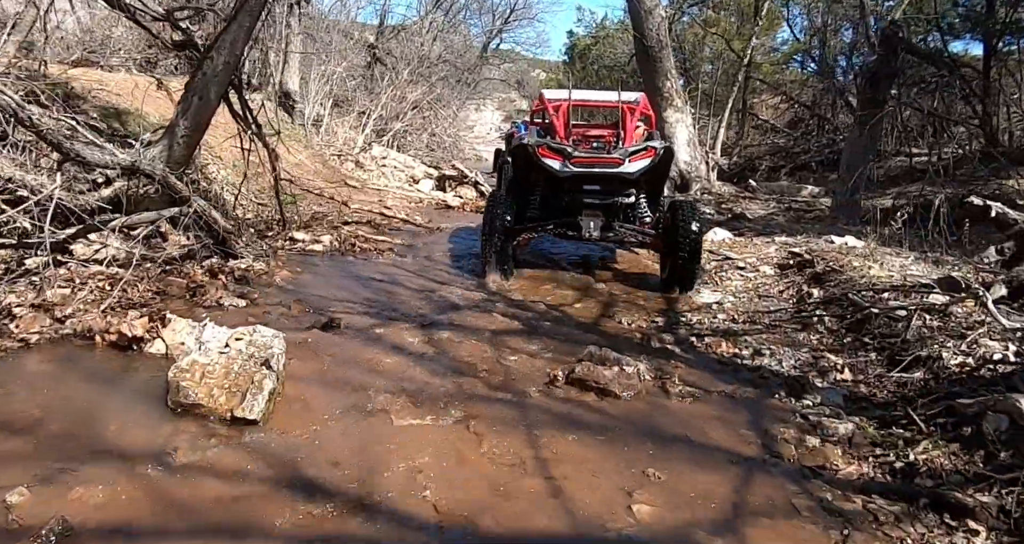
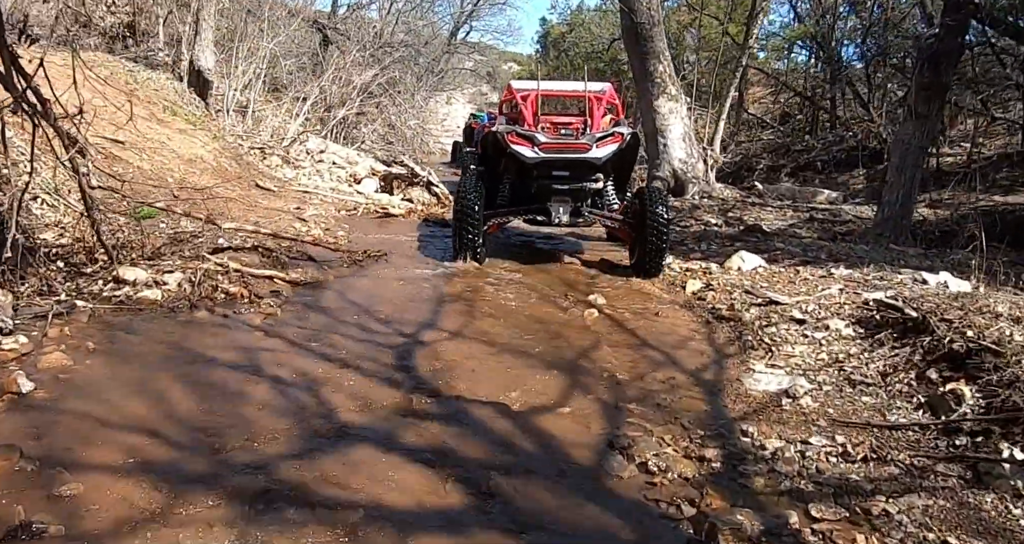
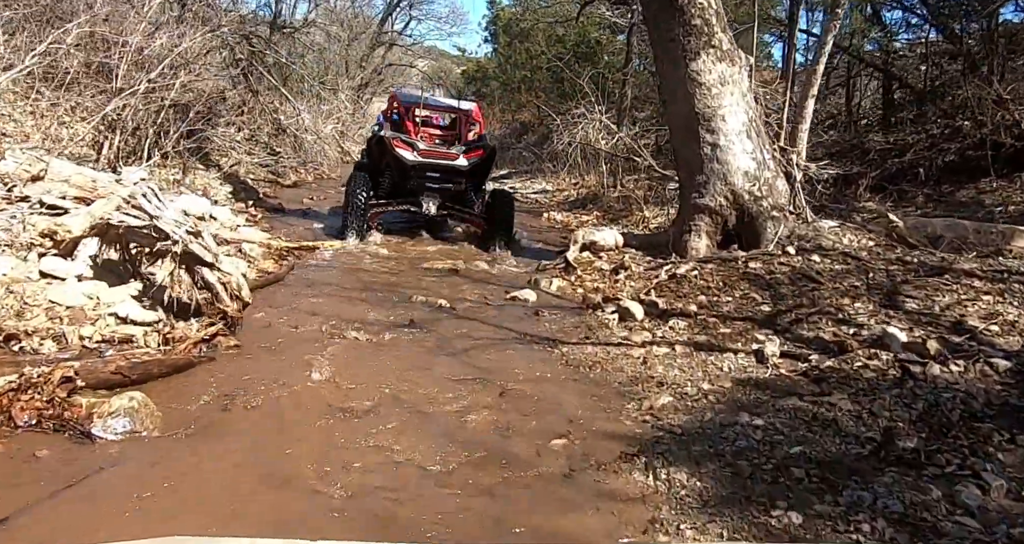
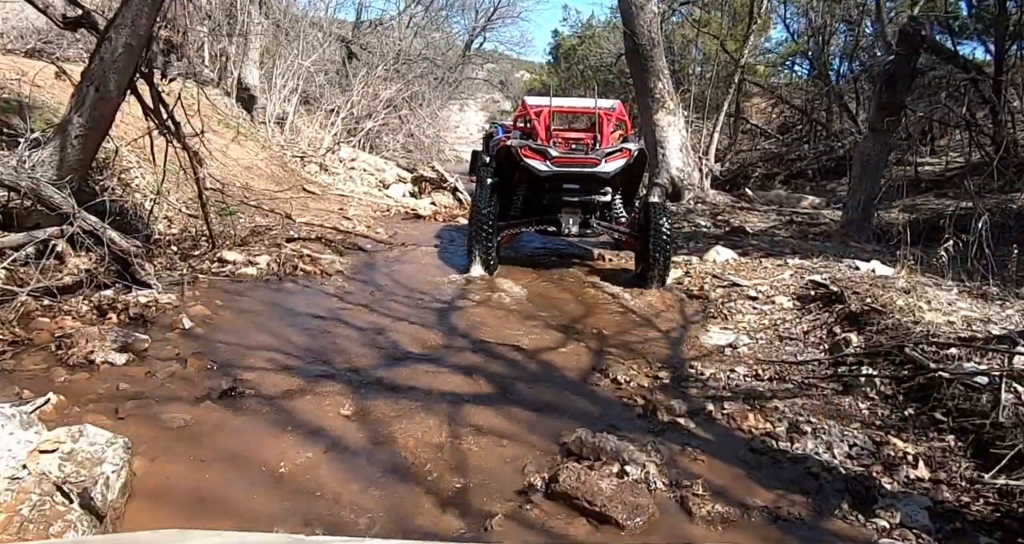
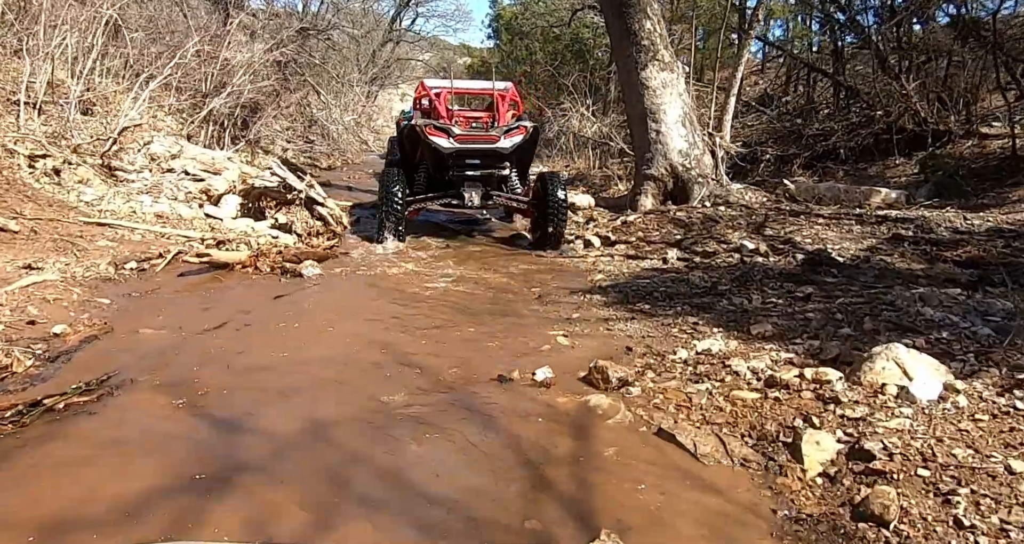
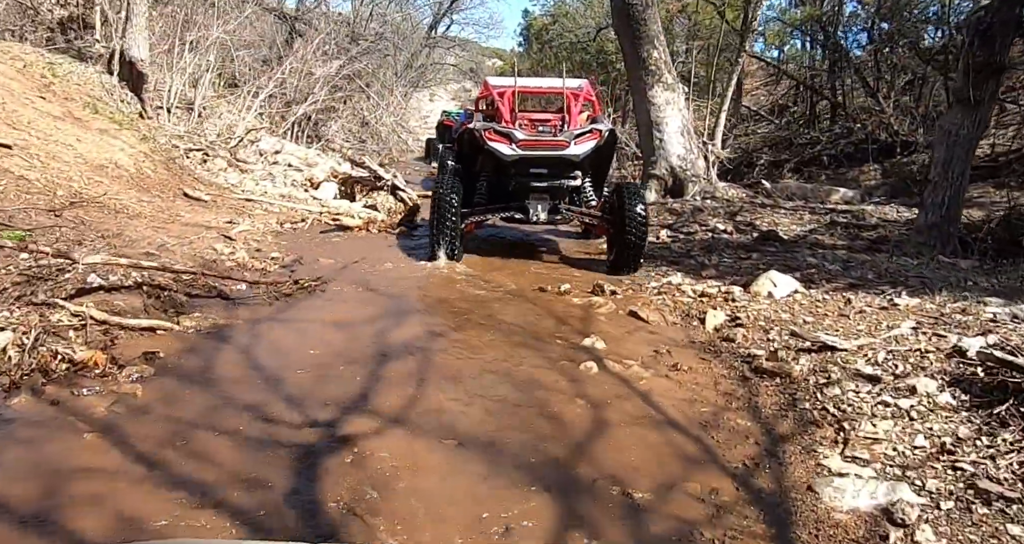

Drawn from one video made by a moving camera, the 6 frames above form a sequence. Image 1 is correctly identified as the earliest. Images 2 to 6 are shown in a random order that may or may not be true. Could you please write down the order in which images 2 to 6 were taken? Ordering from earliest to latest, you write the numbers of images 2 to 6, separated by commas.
4, 2, 6, 5, 3
